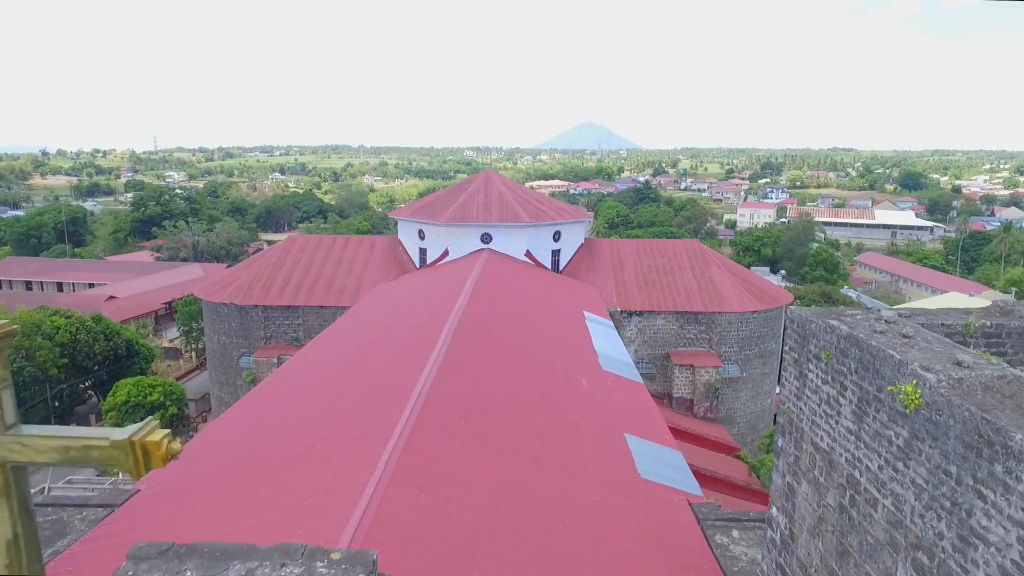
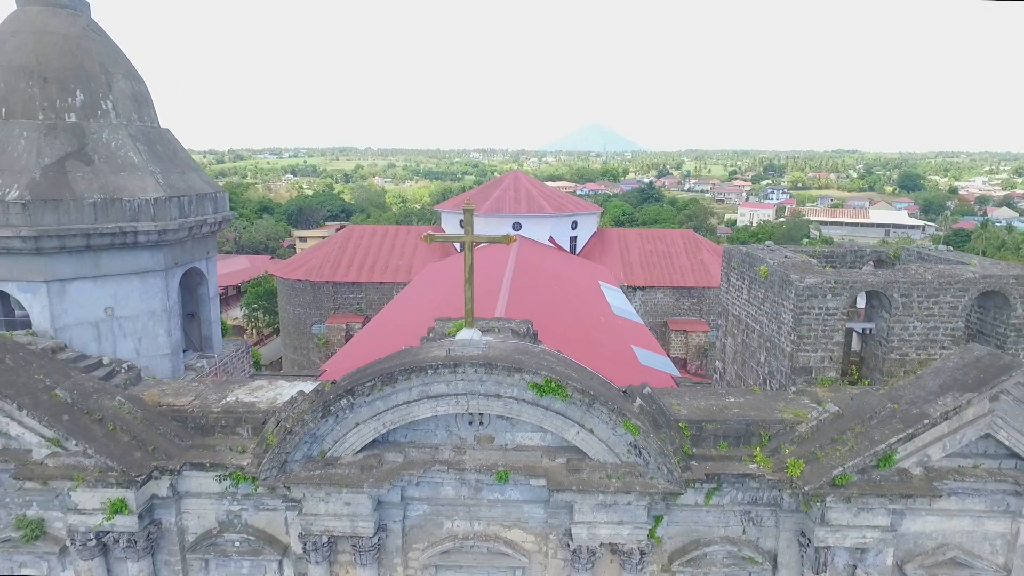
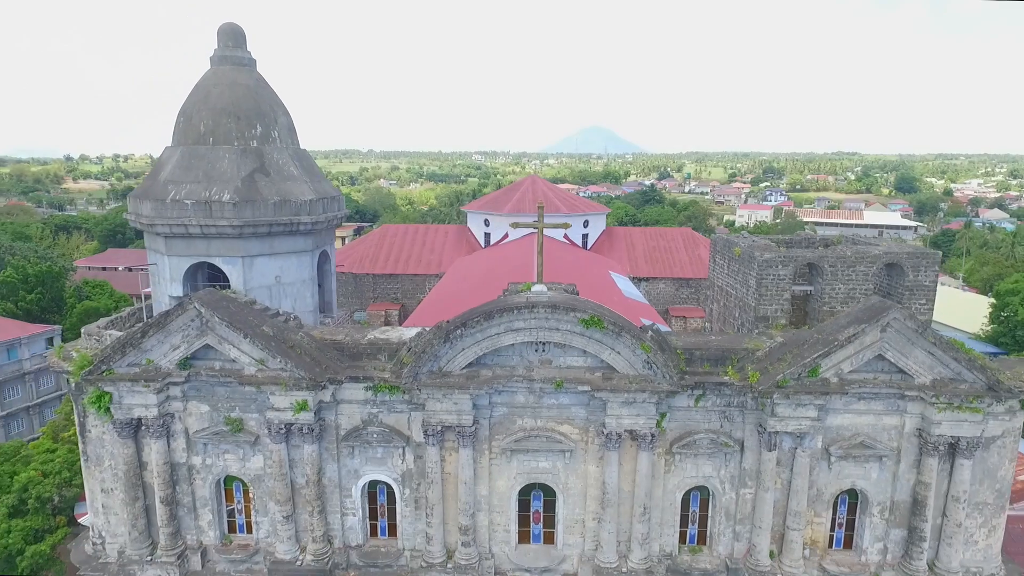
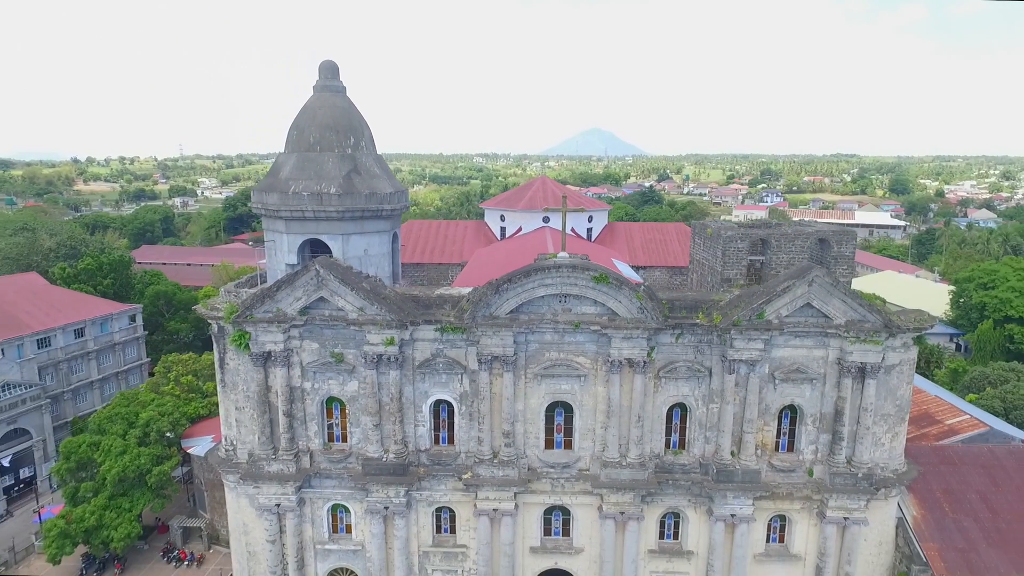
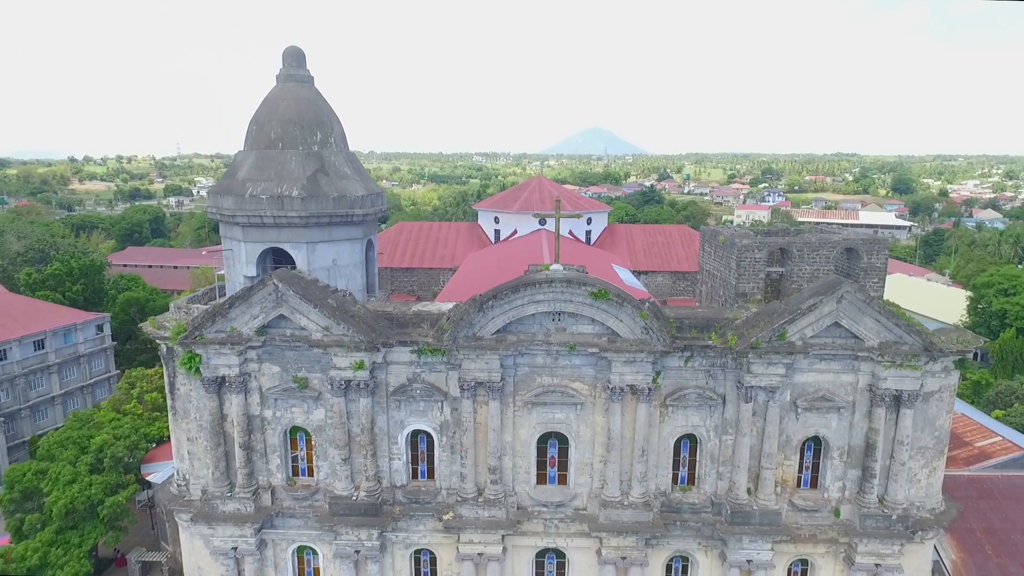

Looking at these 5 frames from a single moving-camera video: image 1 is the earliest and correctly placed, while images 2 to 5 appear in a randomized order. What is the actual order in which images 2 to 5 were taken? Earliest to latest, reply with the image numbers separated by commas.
2, 3, 5, 4
